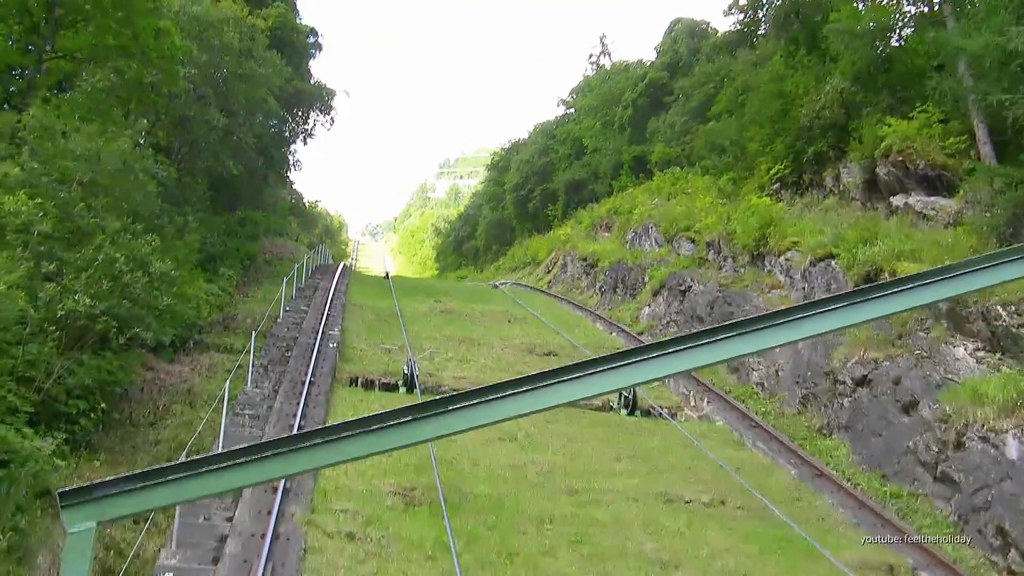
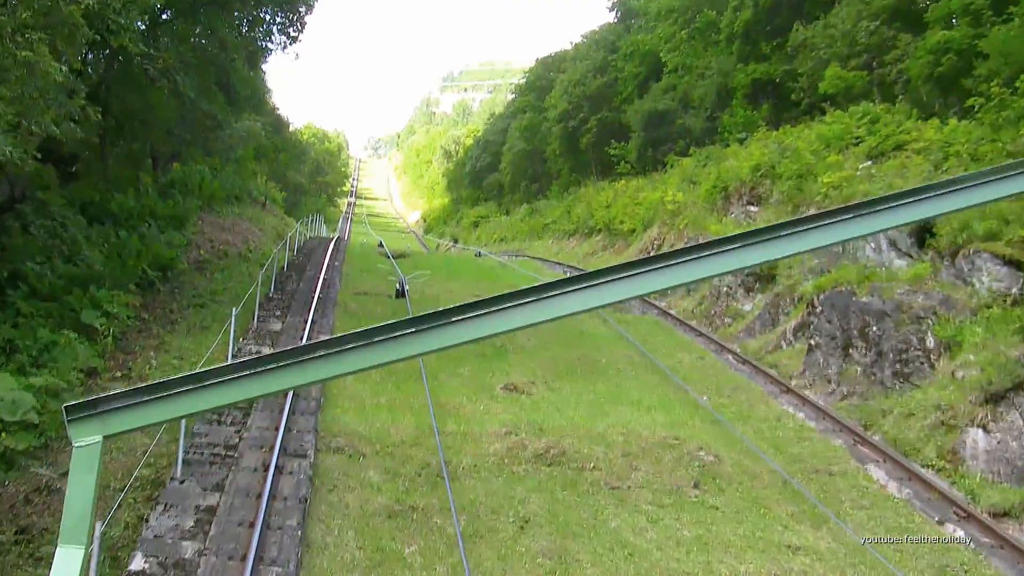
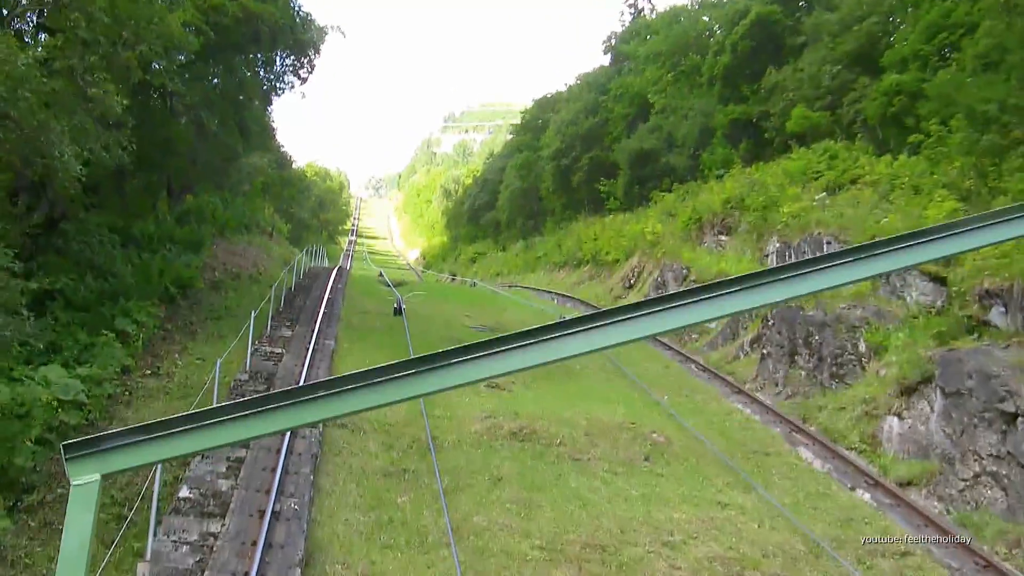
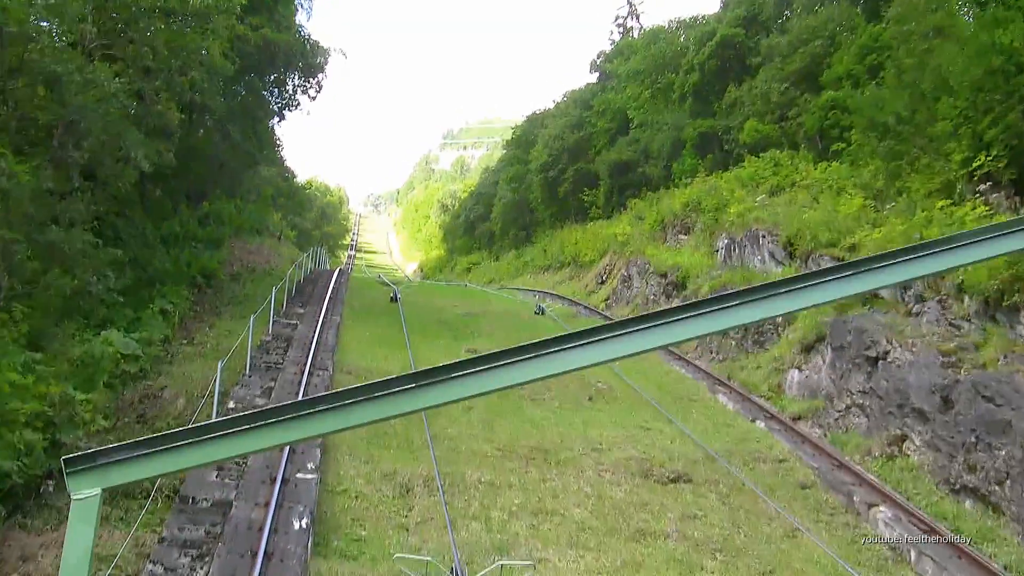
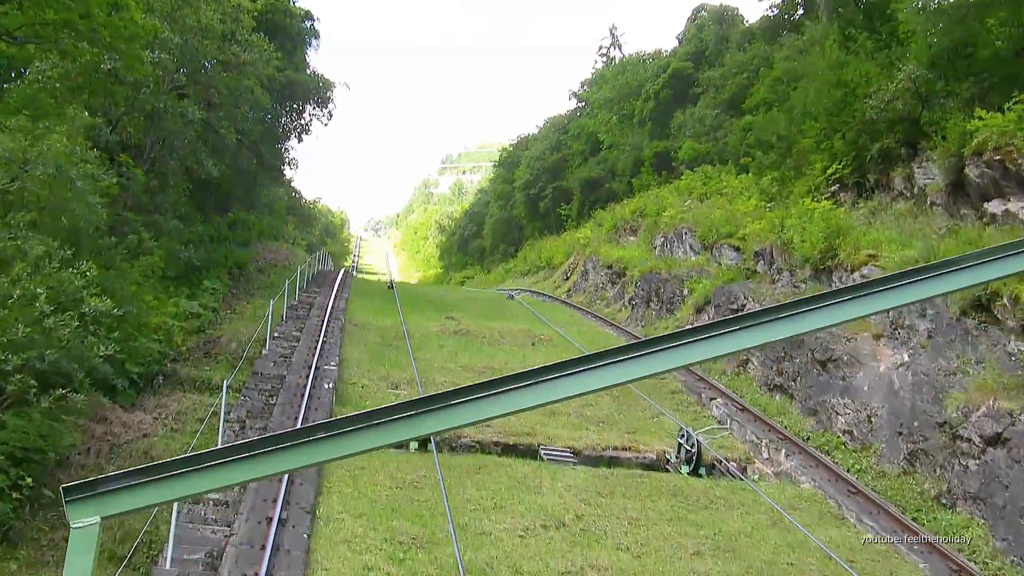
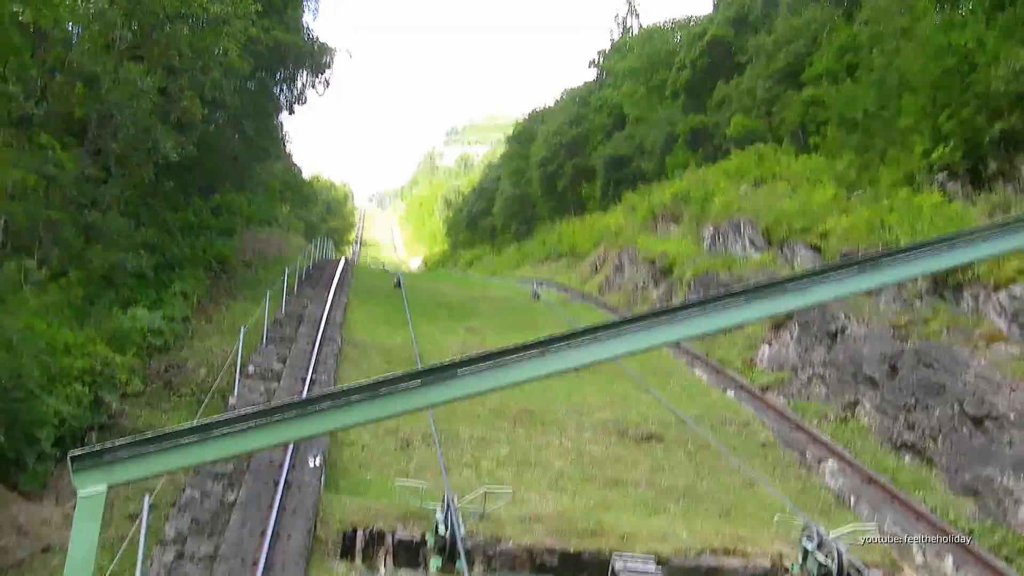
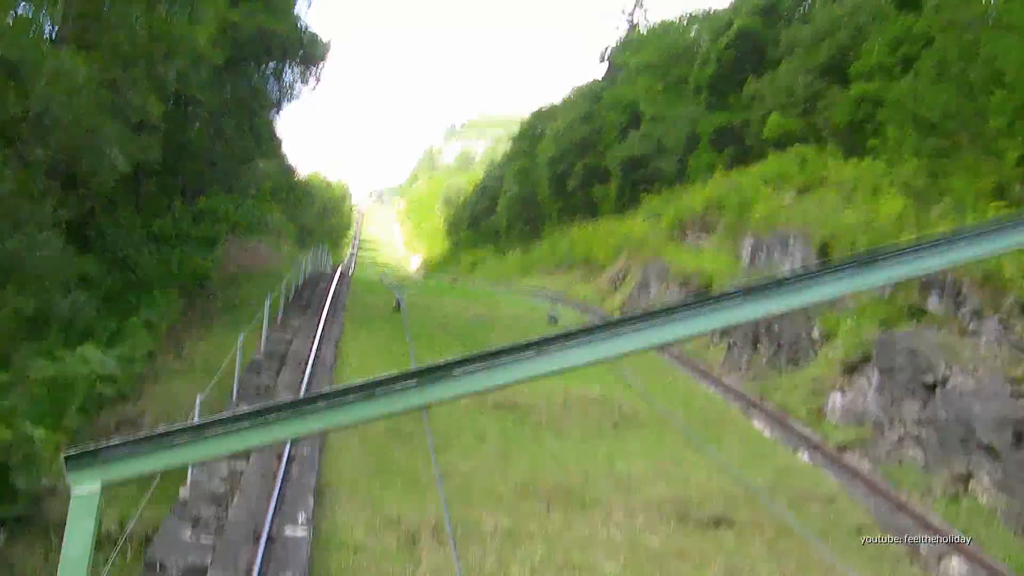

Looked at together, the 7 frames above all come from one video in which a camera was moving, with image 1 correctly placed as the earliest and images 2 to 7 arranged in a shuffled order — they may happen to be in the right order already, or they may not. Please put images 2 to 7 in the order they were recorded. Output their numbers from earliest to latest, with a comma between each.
5, 6, 4, 7, 3, 2
